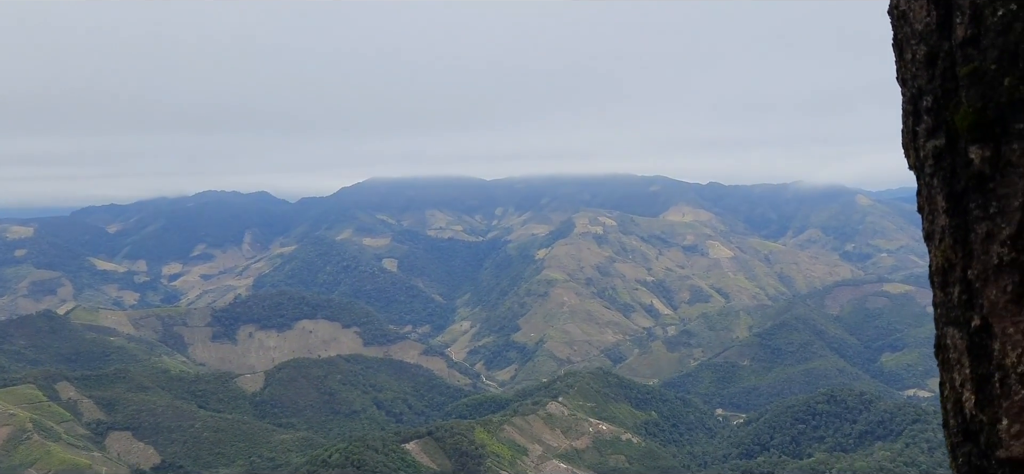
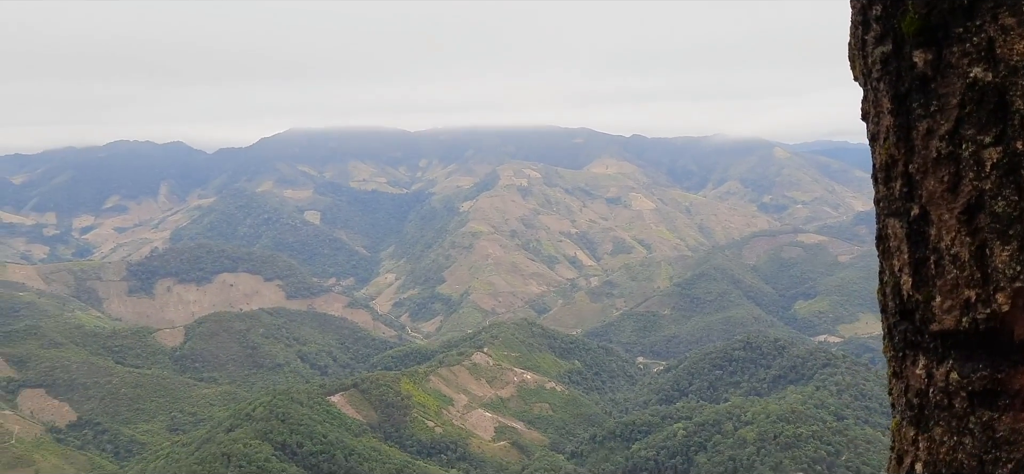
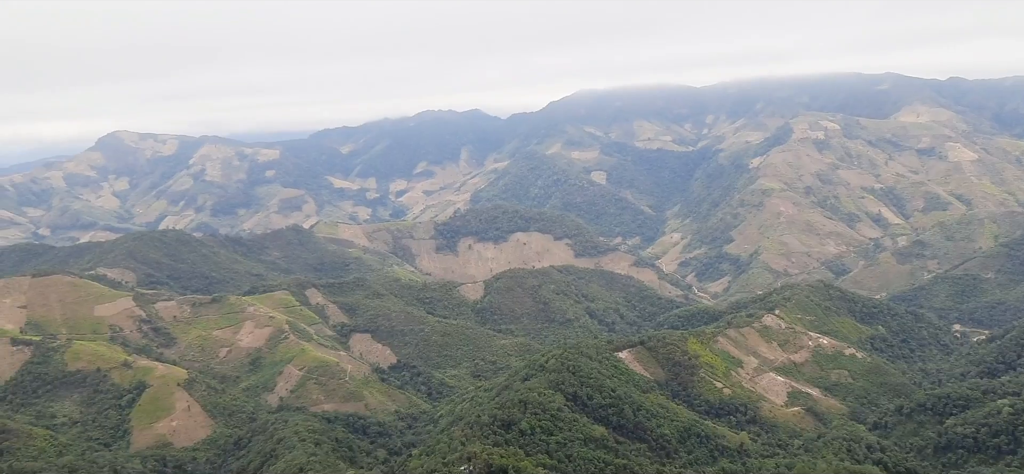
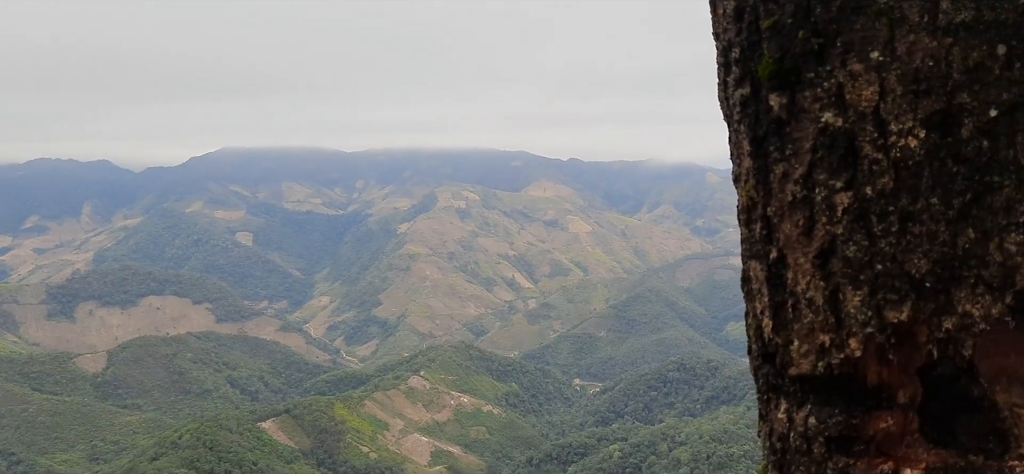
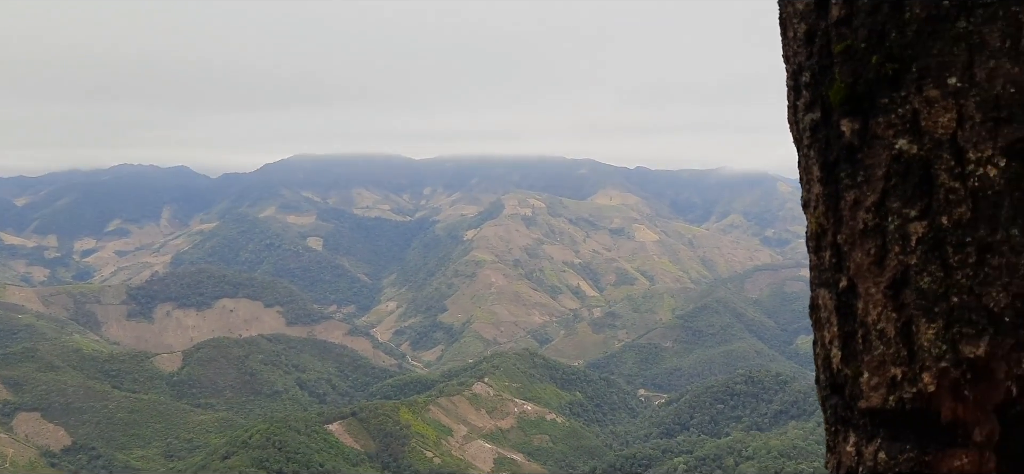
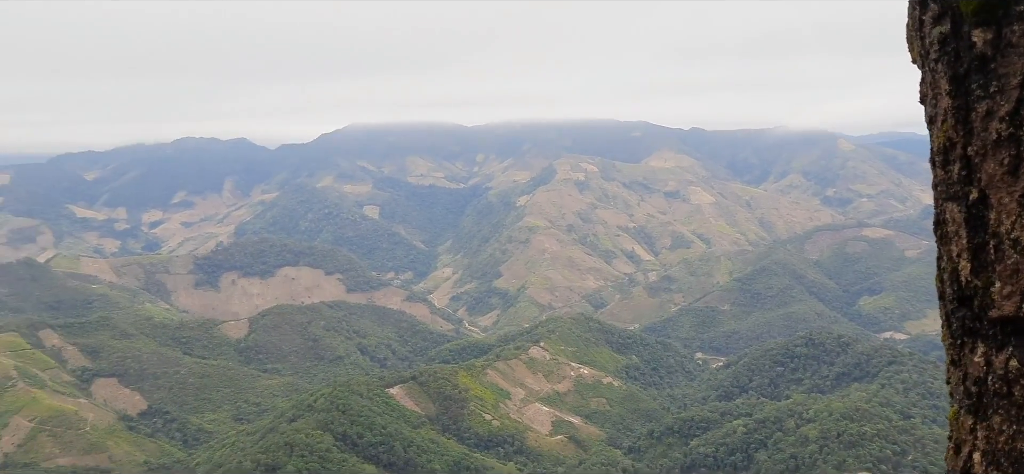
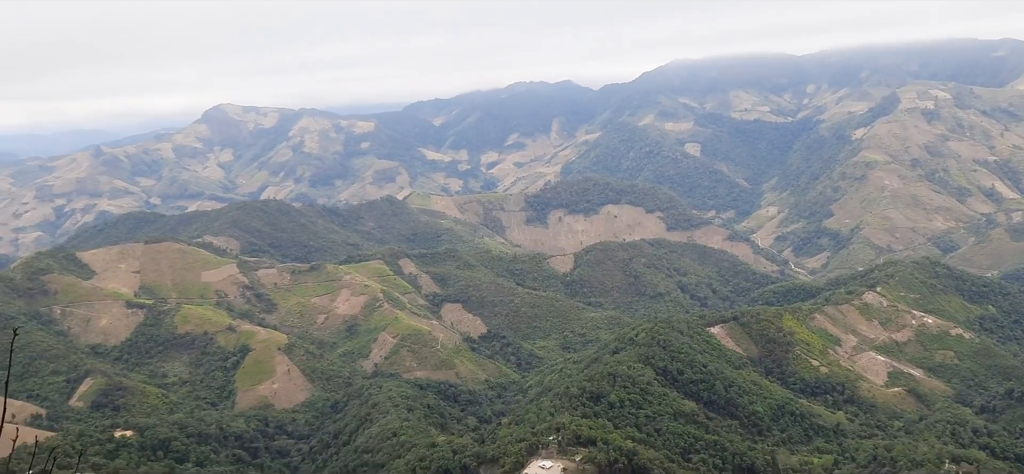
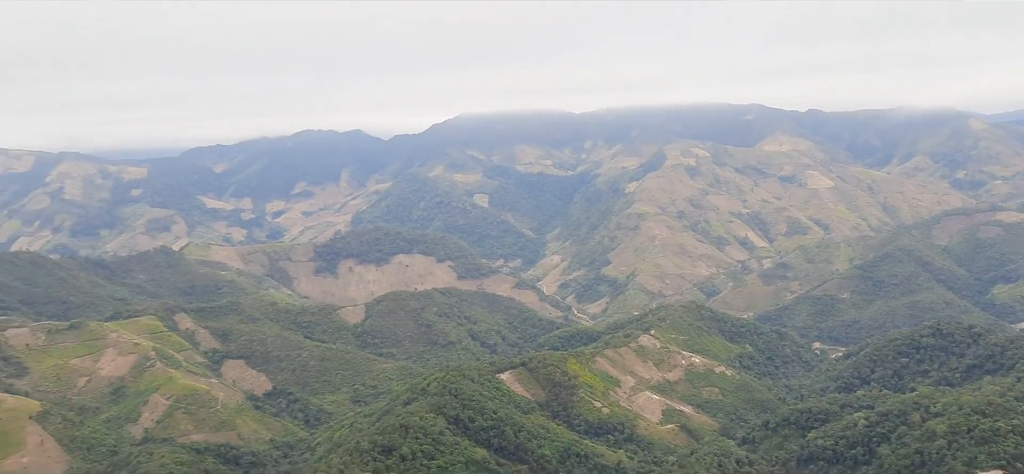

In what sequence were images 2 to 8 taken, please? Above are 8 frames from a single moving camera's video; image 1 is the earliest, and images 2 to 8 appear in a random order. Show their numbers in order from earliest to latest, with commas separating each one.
5, 4, 2, 6, 8, 3, 7
